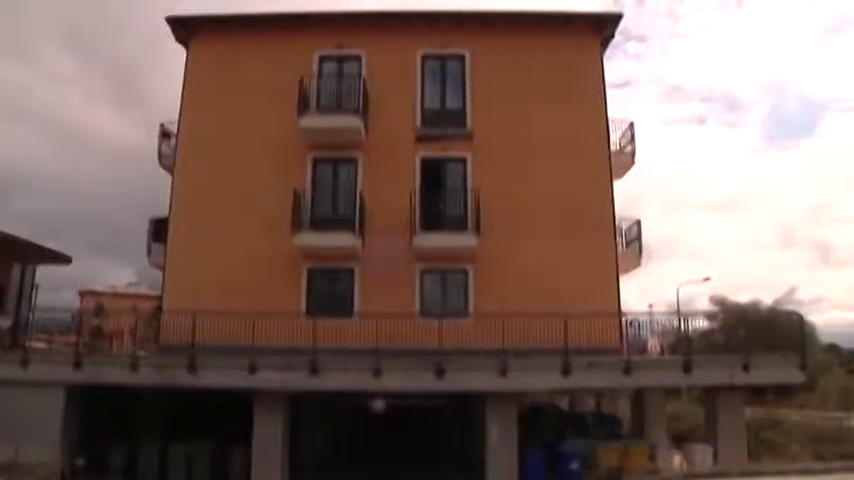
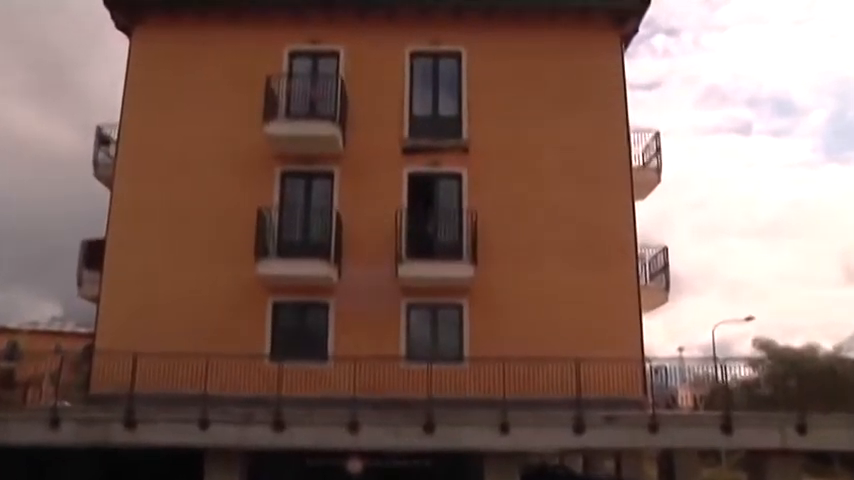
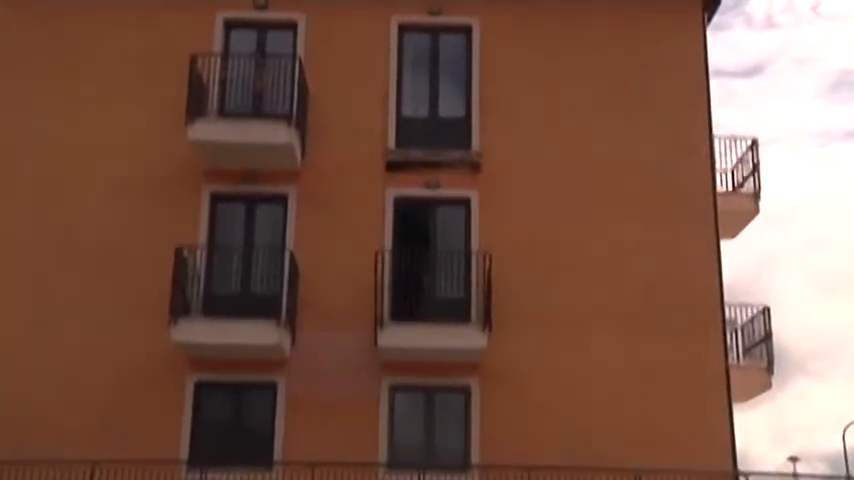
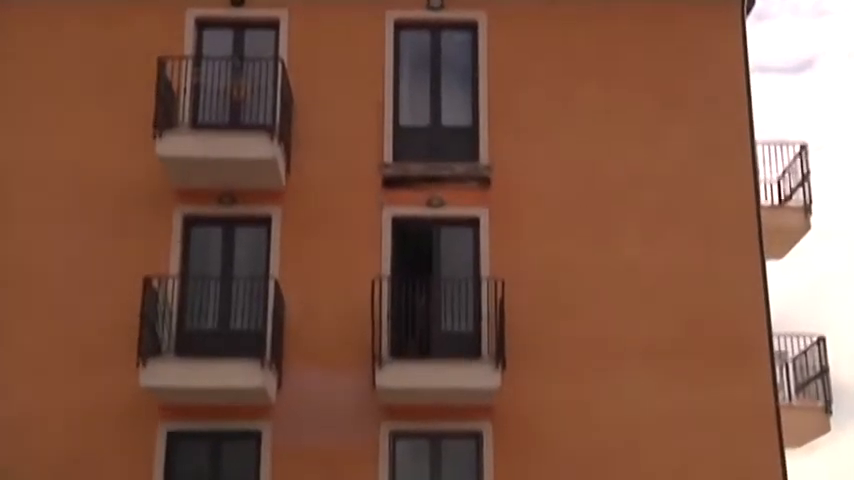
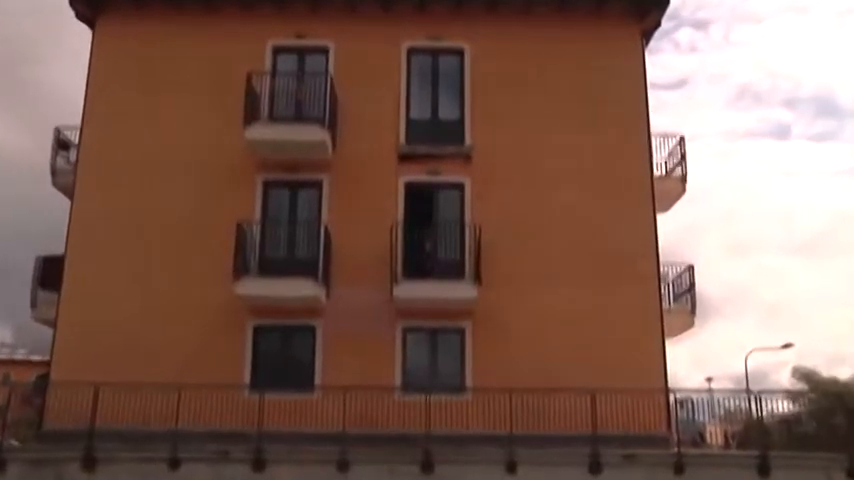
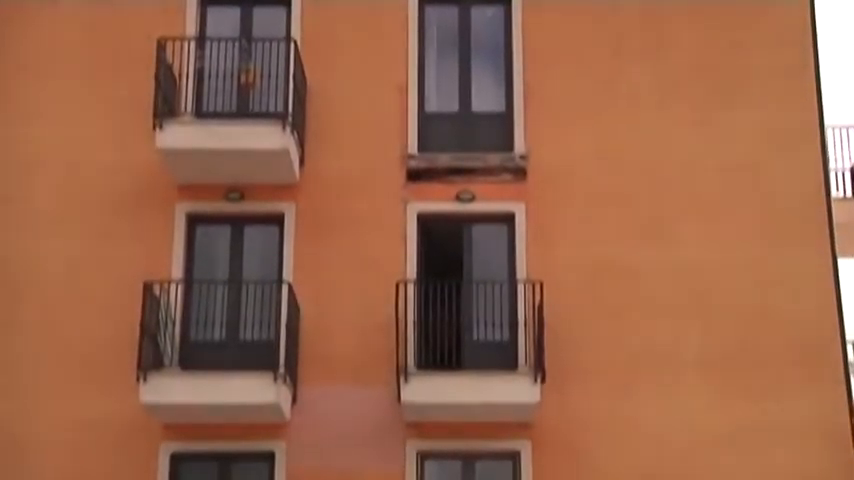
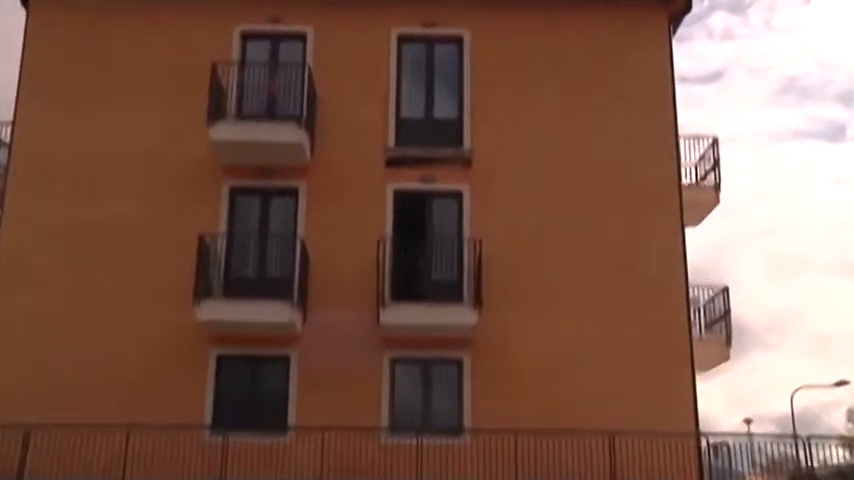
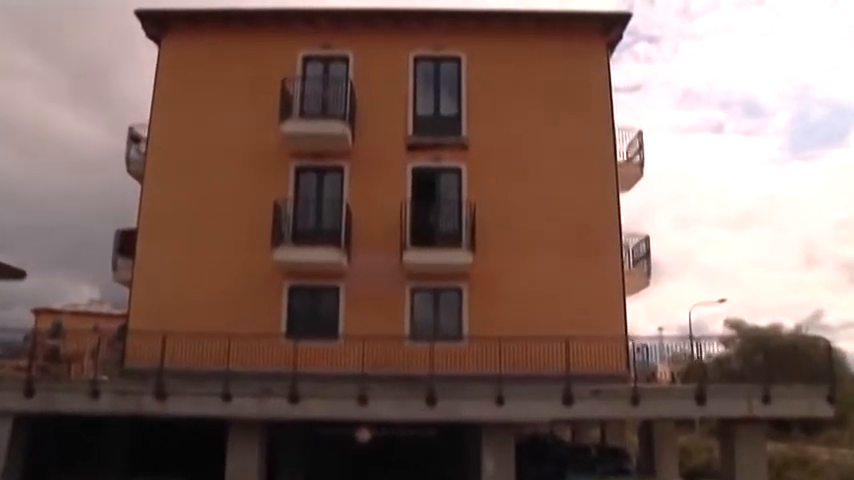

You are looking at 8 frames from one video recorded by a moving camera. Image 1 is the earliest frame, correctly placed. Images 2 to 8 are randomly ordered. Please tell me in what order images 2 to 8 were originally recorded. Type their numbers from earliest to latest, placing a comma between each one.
8, 2, 5, 7, 3, 4, 6
